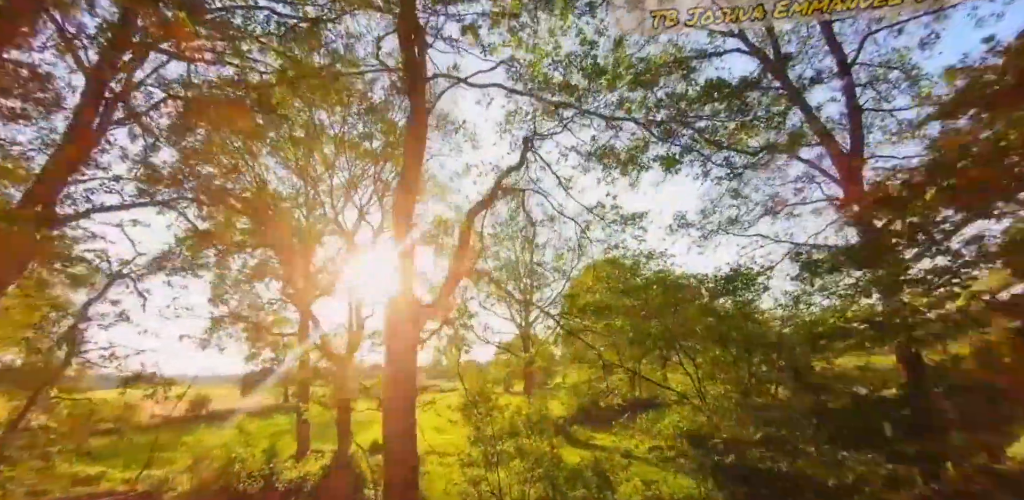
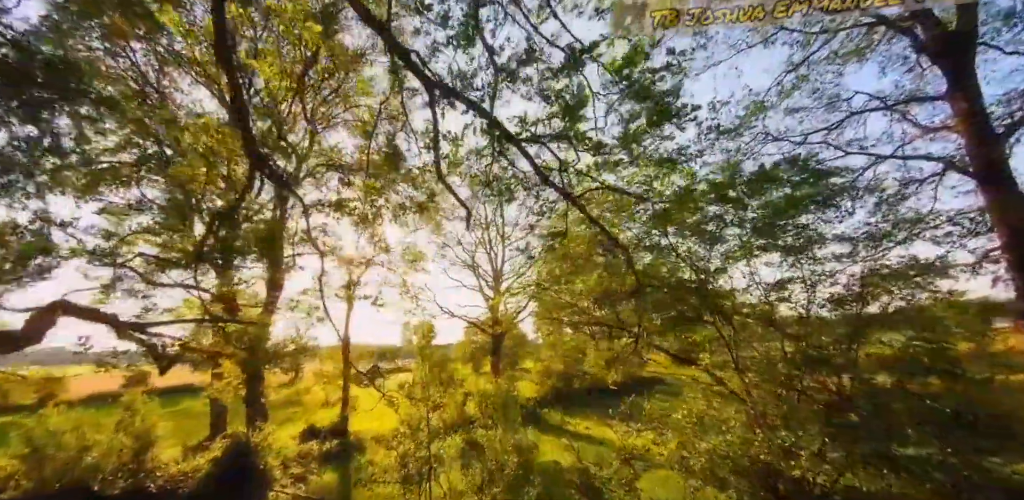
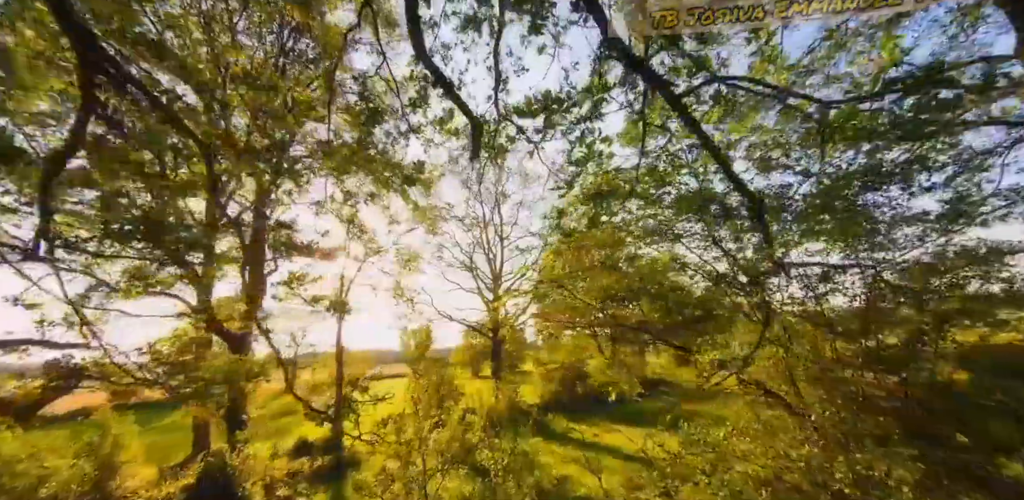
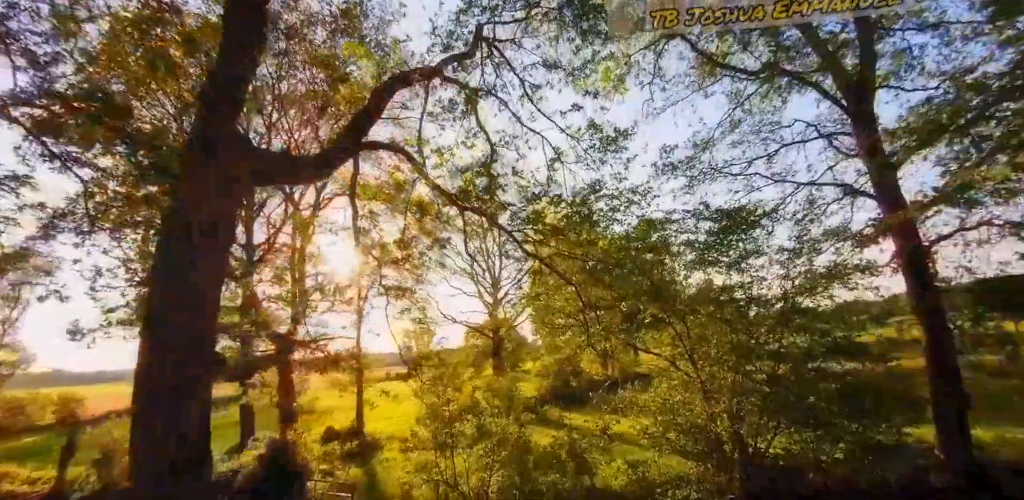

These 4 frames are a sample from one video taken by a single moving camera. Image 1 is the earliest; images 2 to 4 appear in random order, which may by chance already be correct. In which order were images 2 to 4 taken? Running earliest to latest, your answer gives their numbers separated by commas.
4, 2, 3
